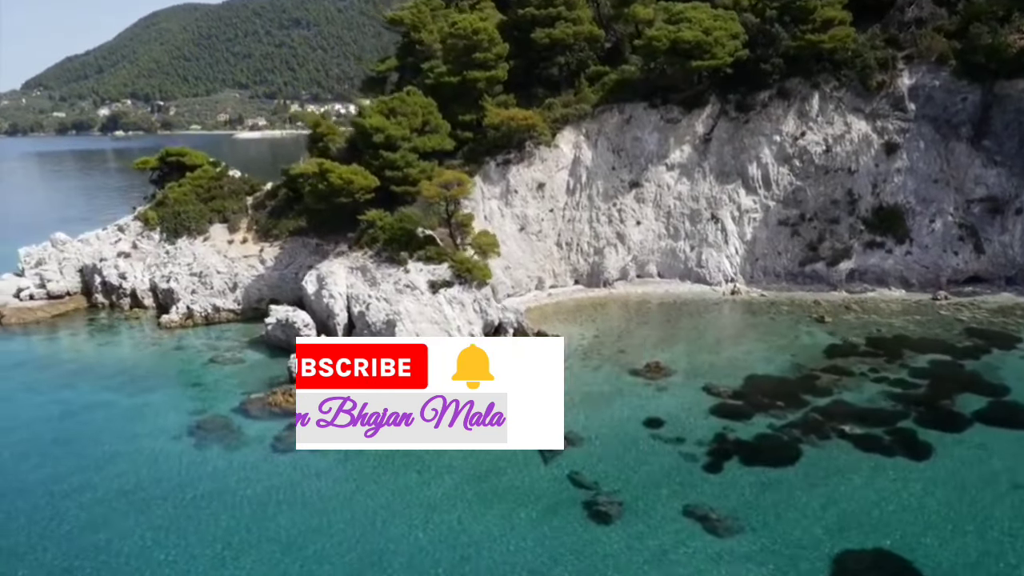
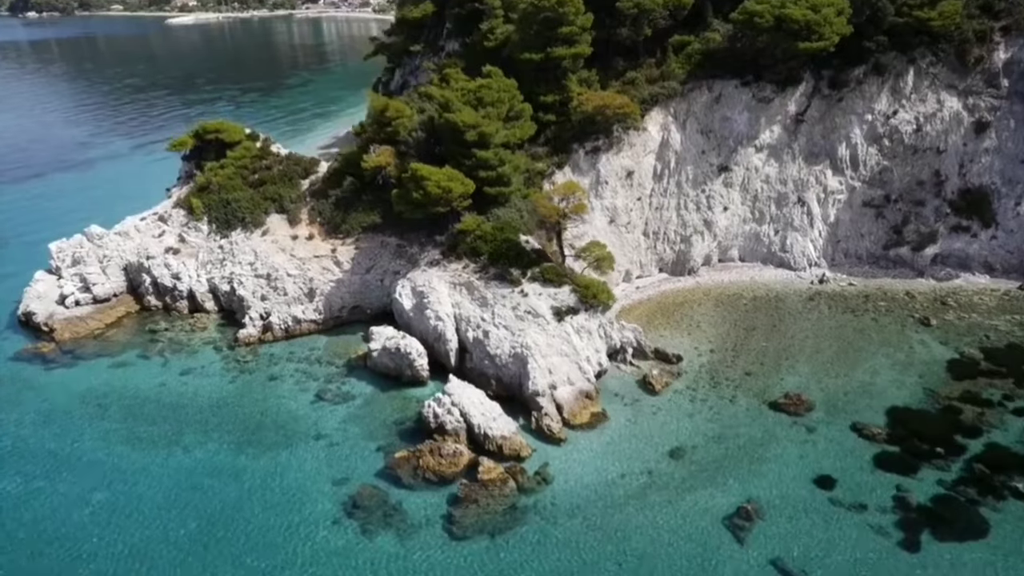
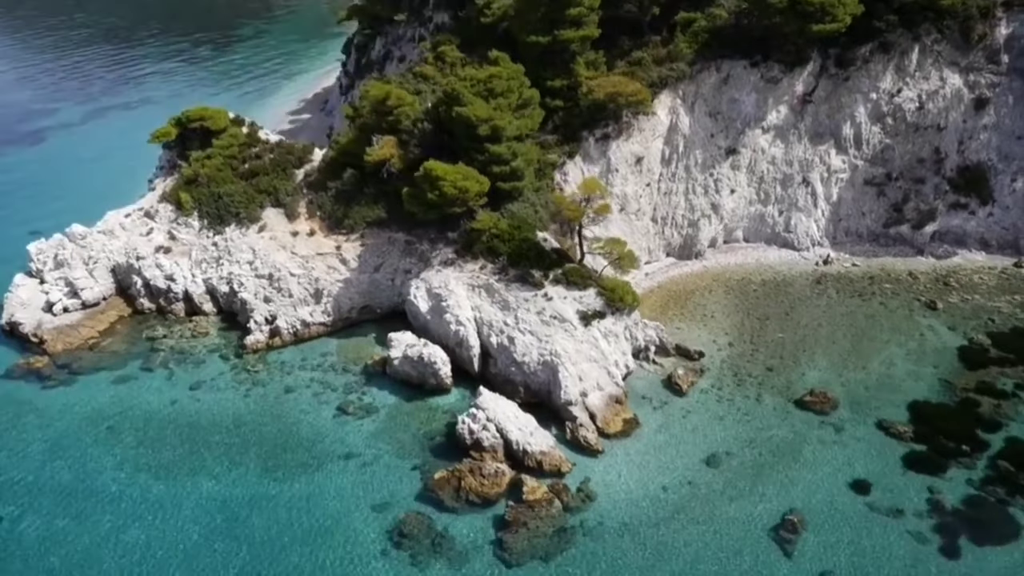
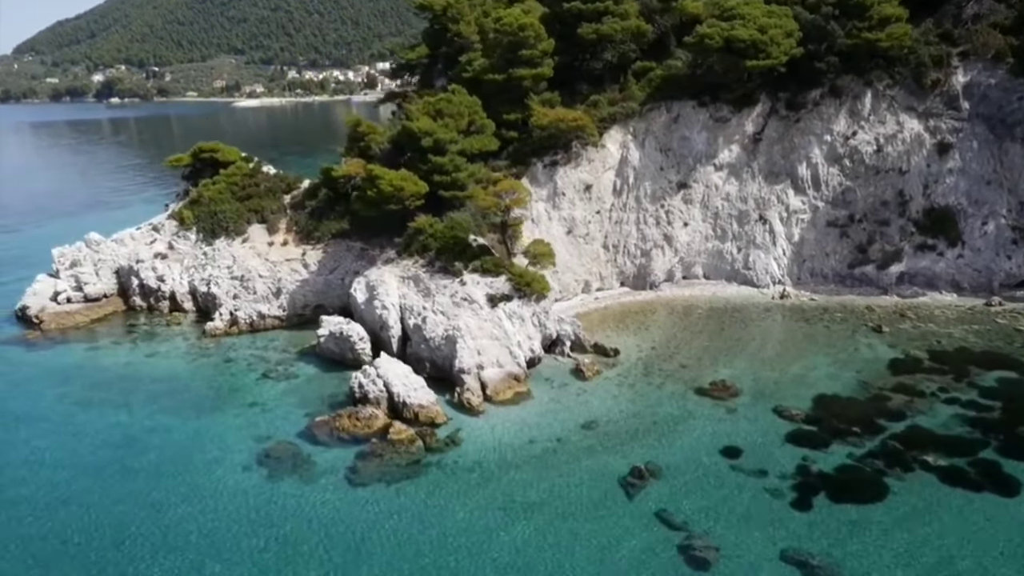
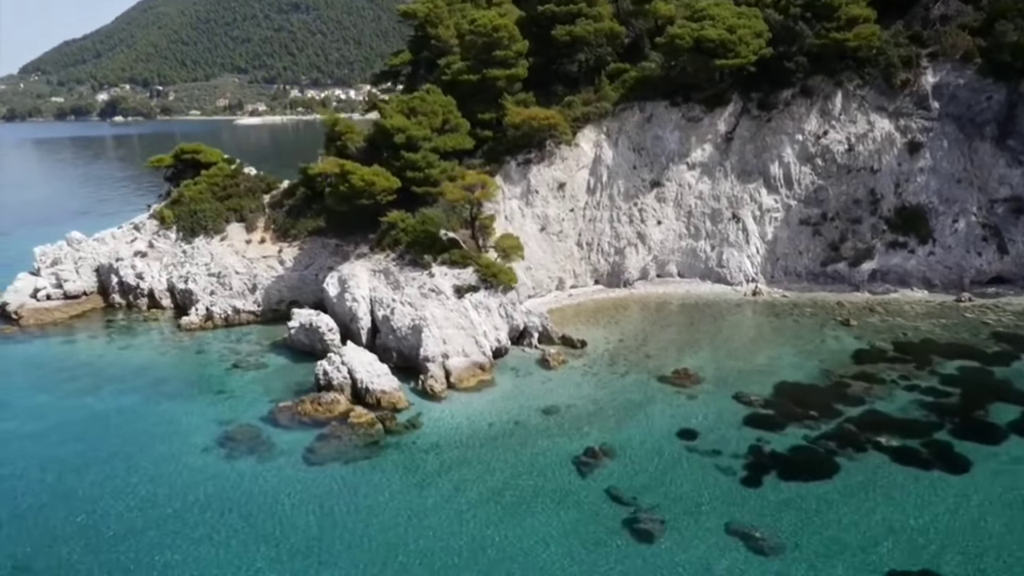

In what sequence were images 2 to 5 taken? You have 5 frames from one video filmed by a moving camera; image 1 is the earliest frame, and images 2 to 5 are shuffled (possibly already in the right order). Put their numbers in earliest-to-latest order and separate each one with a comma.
5, 4, 2, 3
